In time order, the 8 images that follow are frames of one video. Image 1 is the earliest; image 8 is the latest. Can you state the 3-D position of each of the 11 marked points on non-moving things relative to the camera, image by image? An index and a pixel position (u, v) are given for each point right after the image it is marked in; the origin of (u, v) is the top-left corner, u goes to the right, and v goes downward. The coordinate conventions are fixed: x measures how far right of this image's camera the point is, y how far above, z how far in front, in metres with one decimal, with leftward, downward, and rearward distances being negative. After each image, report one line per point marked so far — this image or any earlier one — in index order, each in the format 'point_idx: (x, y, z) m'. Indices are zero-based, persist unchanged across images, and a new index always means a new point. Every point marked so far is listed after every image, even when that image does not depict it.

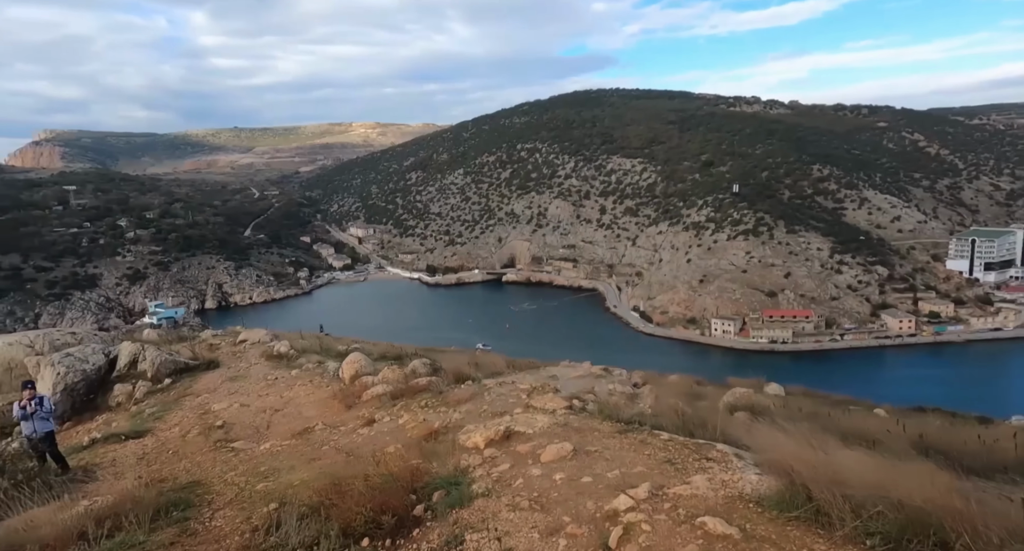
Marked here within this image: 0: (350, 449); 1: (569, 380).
0: (-1.2, -1.4, +5.2) m
1: (+0.7, -1.2, +7.5) m
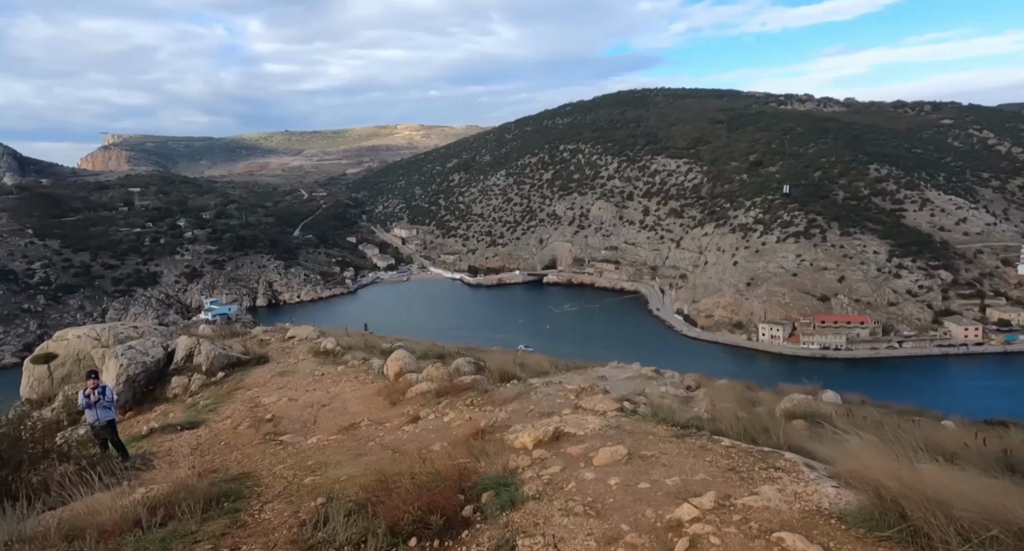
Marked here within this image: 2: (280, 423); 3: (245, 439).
0: (-0.9, -1.4, +5.2) m
1: (+1.2, -1.2, +7.3) m
2: (-3.0, -1.9, +8.5) m
3: (-3.2, -1.9, +7.8) m
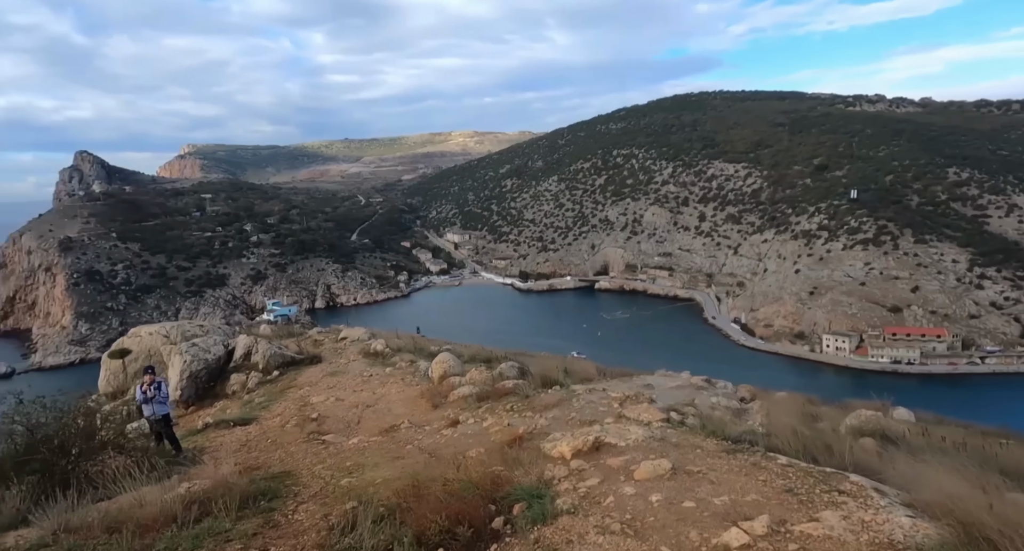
0: (-0.6, -1.4, +5.1) m
1: (+1.7, -1.2, +7.0) m
2: (-2.4, -1.9, +8.5) m
3: (-2.6, -1.9, +7.8) m
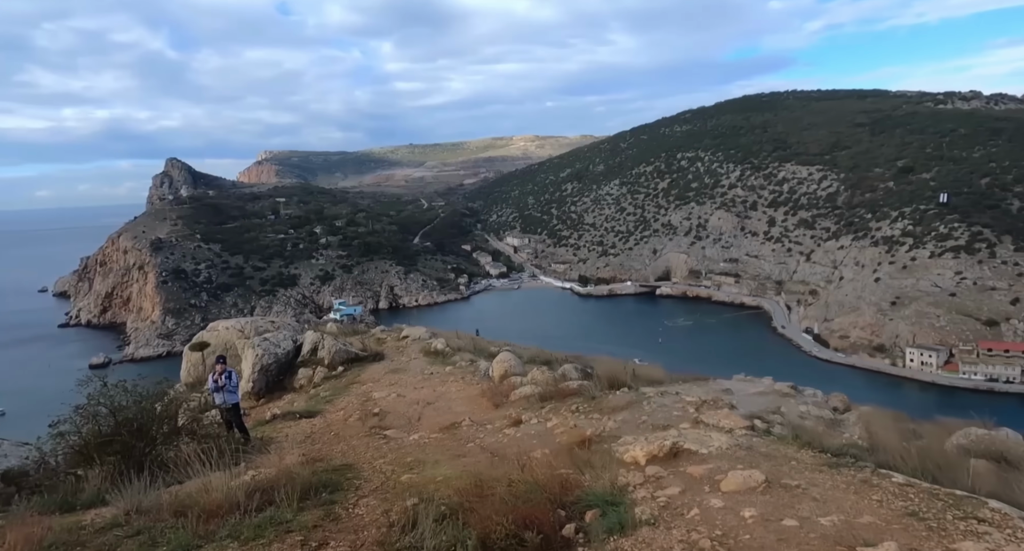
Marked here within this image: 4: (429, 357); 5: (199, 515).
0: (-0.1, -1.3, +4.9) m
1: (+2.3, -1.2, +6.7) m
2: (-1.6, -1.8, +8.5) m
3: (-1.9, -1.9, +7.9) m
4: (-2.4, -2.4, +18.8) m
5: (-1.9, -1.5, +4.1) m
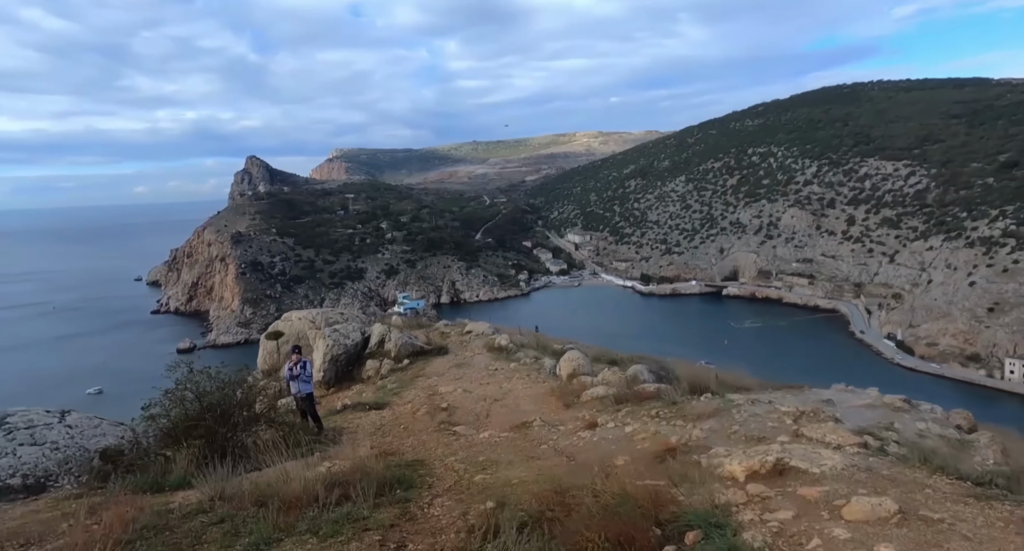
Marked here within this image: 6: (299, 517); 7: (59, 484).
0: (+0.5, -1.3, +4.8) m
1: (+3.1, -1.3, +6.2) m
2: (-0.7, -1.8, +8.5) m
3: (-1.1, -1.8, +7.8) m
4: (-0.6, -2.2, +18.8) m
5: (-1.5, -1.5, +4.1) m
6: (-1.3, -1.5, +3.9) m
7: (-4.2, -1.9, +6.2) m
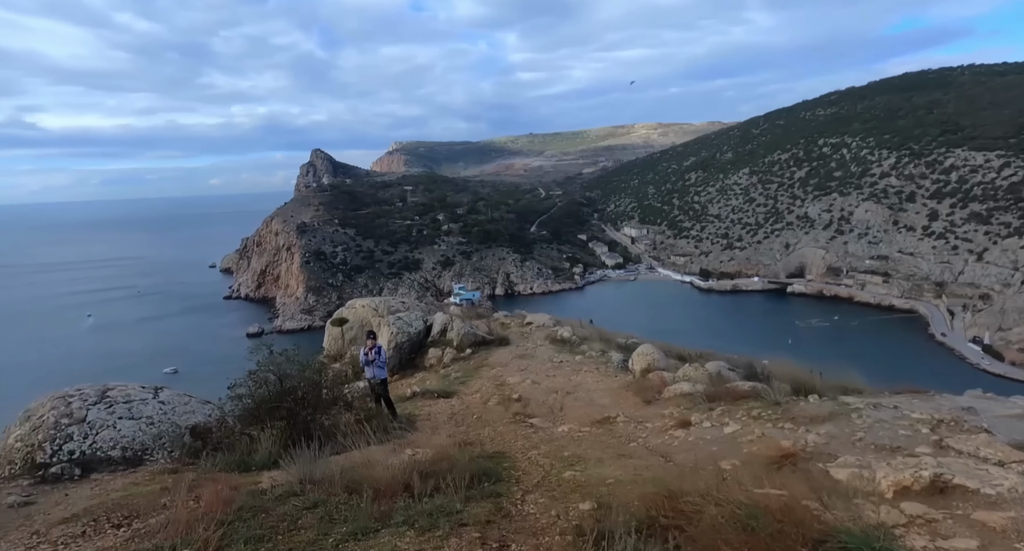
0: (+1.1, -1.2, +4.5) m
1: (+3.8, -1.2, +5.8) m
2: (+0.2, -1.6, +8.3) m
3: (-0.2, -1.7, +7.7) m
4: (+1.3, -2.0, +18.6) m
5: (-0.9, -1.4, +4.0) m
6: (-0.7, -1.4, +3.9) m
7: (-3.5, -1.8, +6.3) m
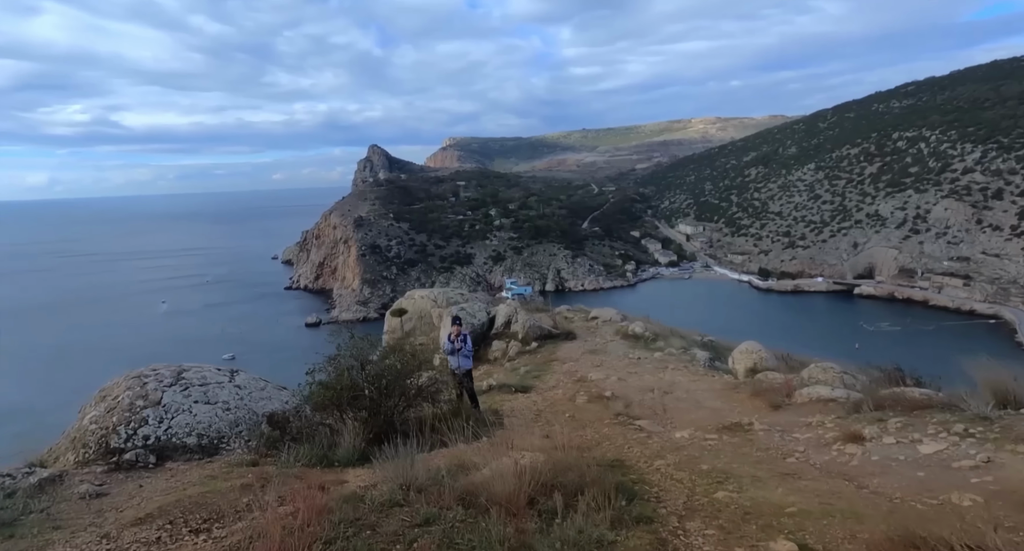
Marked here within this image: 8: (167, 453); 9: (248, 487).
0: (+1.9, -1.1, +3.7) m
1: (+4.7, -1.2, +4.7) m
2: (+1.3, -1.5, +7.5) m
3: (+0.8, -1.5, +7.0) m
4: (+3.2, -1.7, +17.7) m
5: (-0.2, -1.2, +3.4) m
6: (0.0, -1.2, +3.2) m
7: (-2.5, -1.5, +5.9) m
8: (-3.0, -1.5, +5.6) m
9: (-1.7, -1.4, +4.2) m
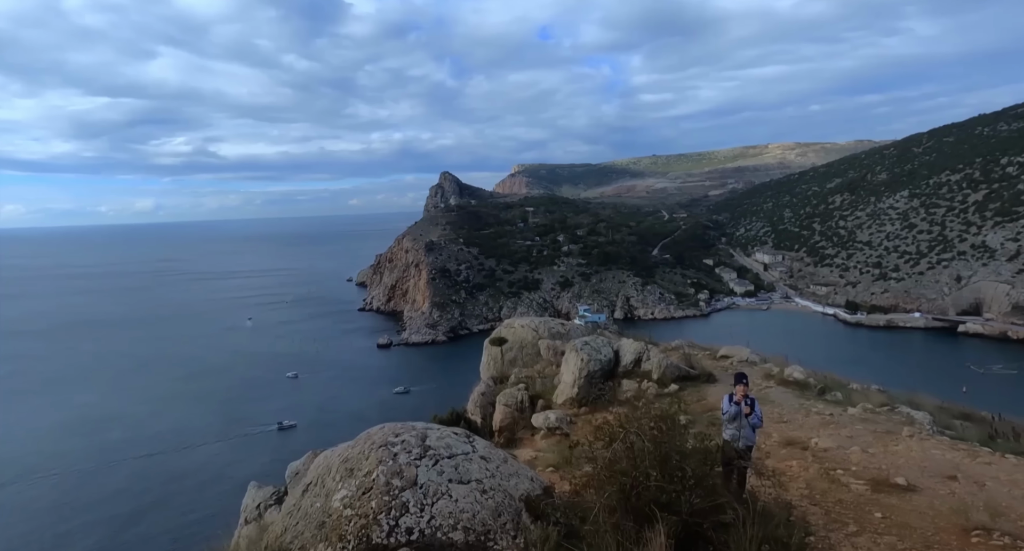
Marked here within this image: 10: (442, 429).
0: (+4.0, -1.5, +1.9) m
1: (+6.9, -1.7, +2.6) m
2: (+3.9, -2.0, +5.8) m
3: (+3.4, -2.0, +5.3) m
4: (+7.2, -2.8, +15.6) m
5: (+2.0, -1.5, +1.9) m
6: (+2.1, -1.6, +1.7) m
7: (-0.1, -1.9, +4.7) m
8: (-0.5, -1.9, +4.5) m
9: (+0.5, -1.7, +2.9) m
10: (-0.6, -1.3, +5.6) m
